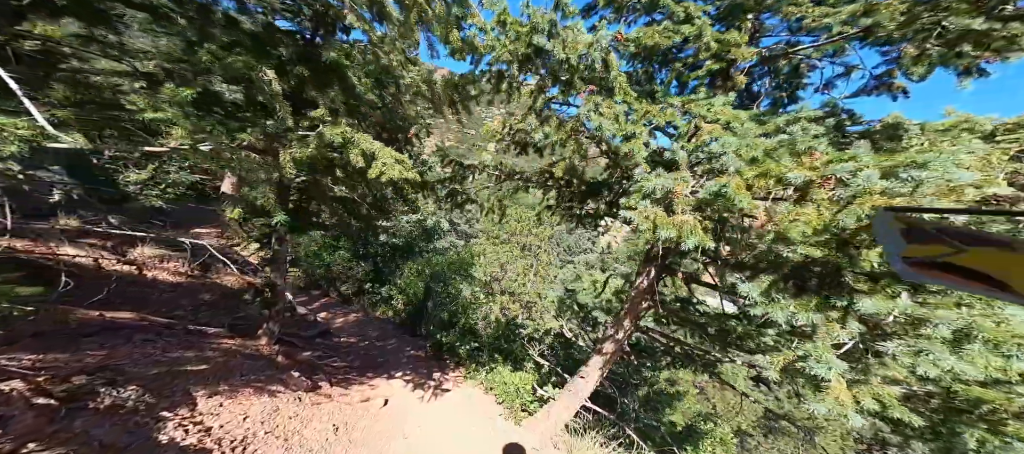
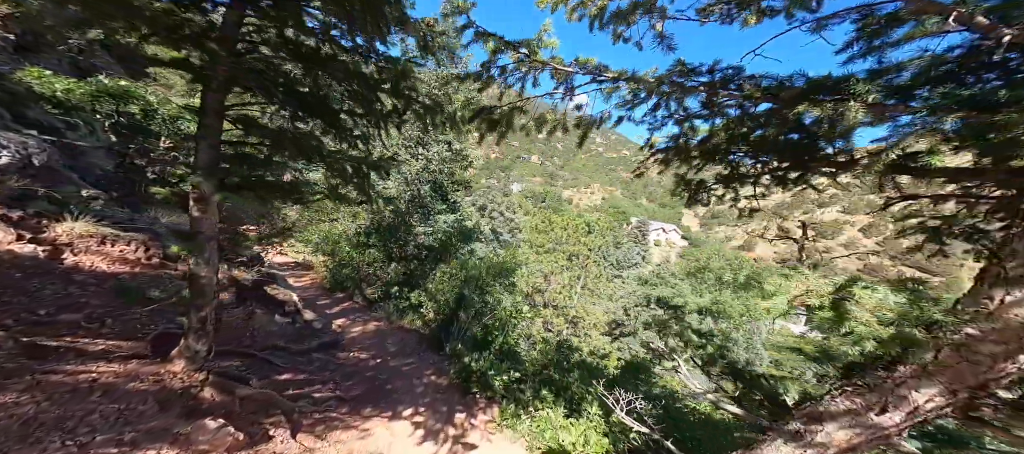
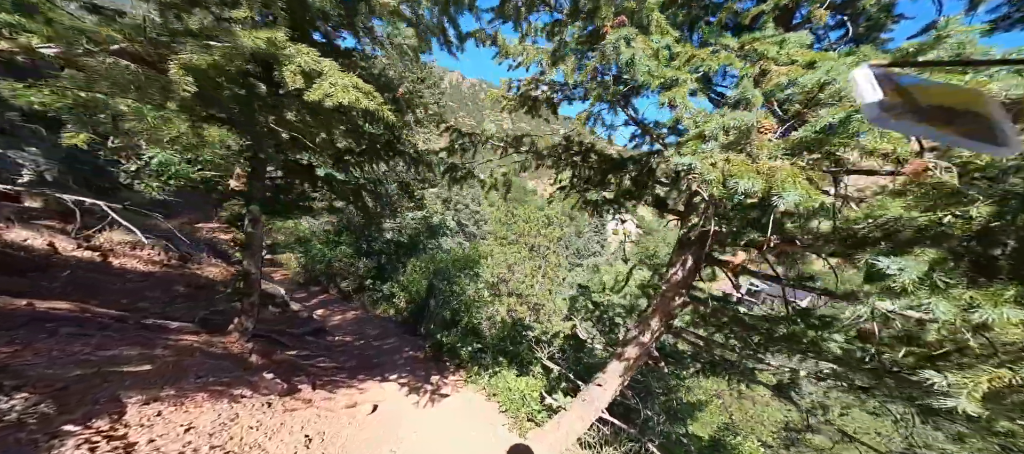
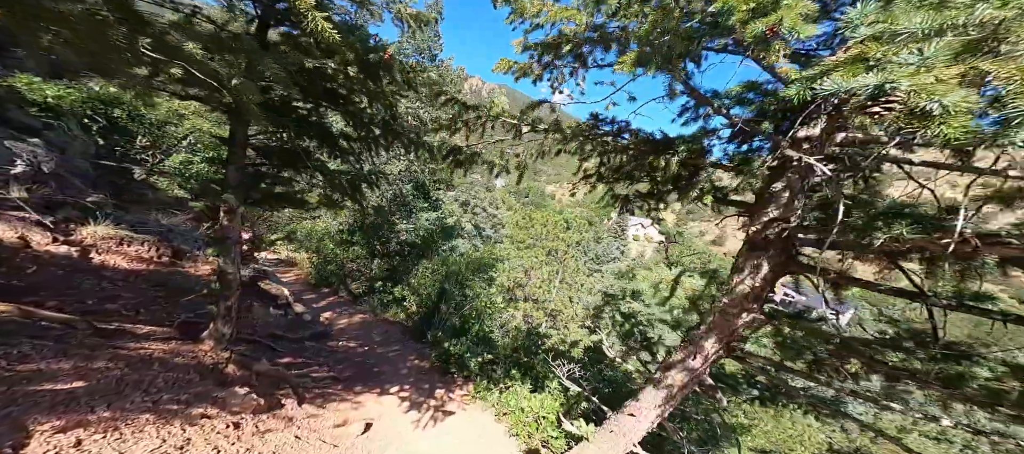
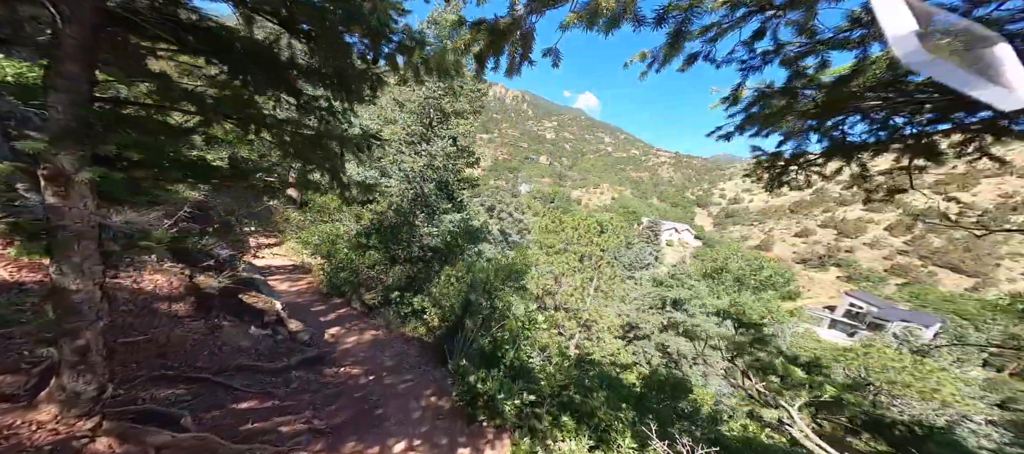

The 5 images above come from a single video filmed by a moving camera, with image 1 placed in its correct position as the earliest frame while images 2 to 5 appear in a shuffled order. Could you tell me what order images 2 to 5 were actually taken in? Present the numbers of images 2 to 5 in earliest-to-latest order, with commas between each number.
3, 4, 2, 5
